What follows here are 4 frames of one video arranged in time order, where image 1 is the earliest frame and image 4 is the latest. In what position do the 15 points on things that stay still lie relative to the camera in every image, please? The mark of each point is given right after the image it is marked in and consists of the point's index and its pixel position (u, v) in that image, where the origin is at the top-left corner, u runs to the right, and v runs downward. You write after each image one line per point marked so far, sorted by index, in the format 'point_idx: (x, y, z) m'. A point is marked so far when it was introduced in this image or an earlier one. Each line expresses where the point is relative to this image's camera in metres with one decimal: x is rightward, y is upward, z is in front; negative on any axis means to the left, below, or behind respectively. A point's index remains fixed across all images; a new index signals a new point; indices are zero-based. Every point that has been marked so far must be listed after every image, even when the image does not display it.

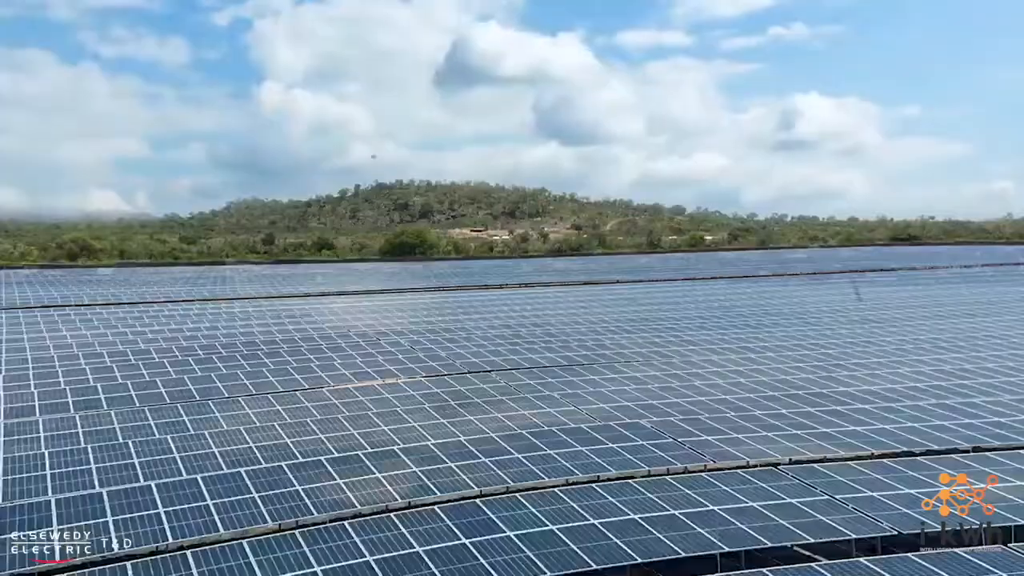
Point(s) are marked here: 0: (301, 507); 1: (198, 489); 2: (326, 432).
0: (-3.9, -4.1, +13.6) m
1: (-6.1, -3.9, +14.2) m
2: (-4.5, -3.4, +17.7) m
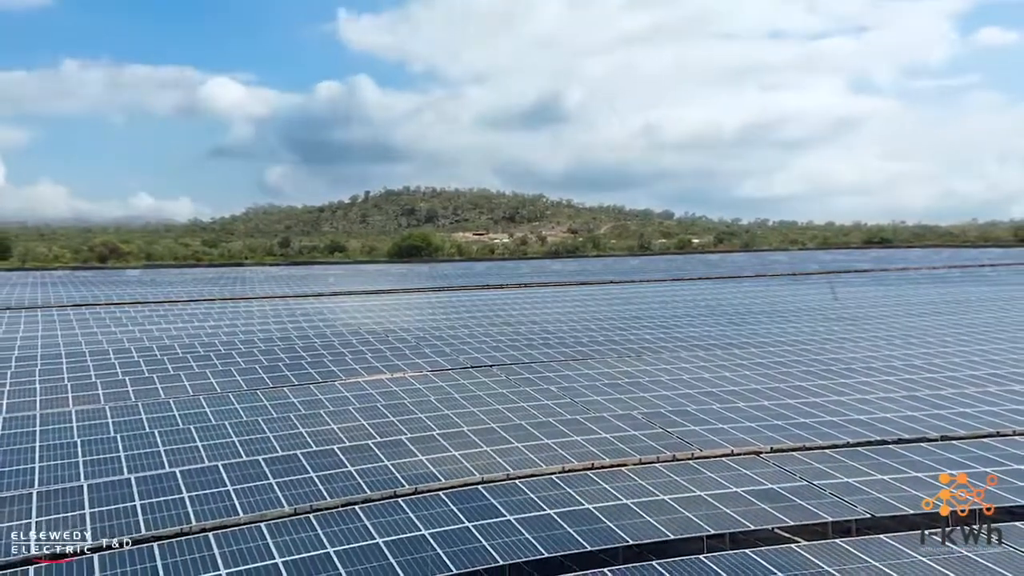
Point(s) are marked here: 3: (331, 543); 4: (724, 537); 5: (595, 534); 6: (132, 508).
0: (-3.9, -4.1, +14.3) m
1: (-6.1, -3.9, +14.9) m
2: (-4.5, -3.4, +18.4) m
3: (-3.1, -4.4, +12.4) m
4: (+3.8, -4.5, +12.9) m
5: (+1.5, -4.4, +12.8) m
6: (-7.1, -4.1, +13.4) m
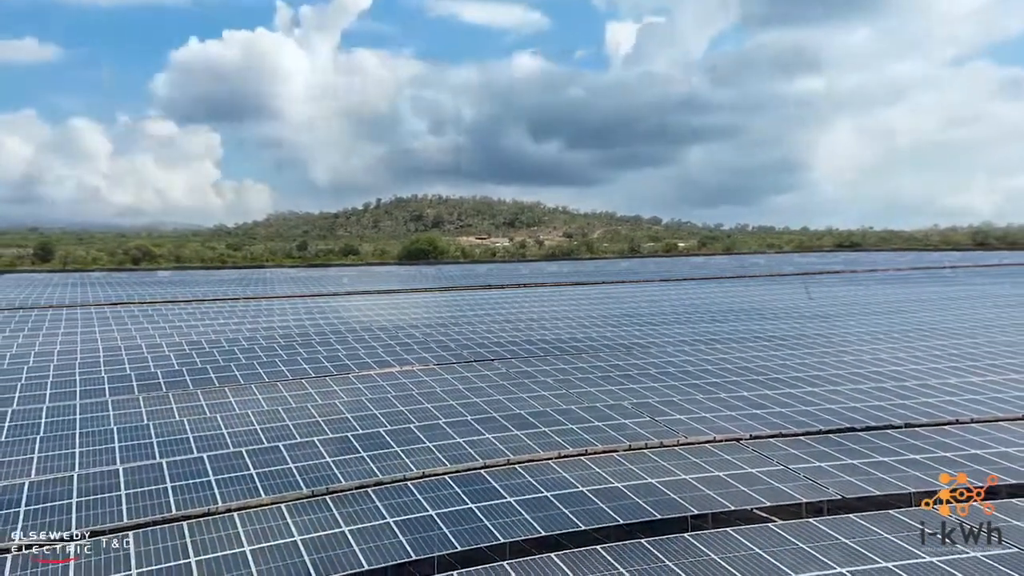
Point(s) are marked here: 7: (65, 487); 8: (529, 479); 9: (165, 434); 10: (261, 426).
0: (-3.9, -4.1, +15.2) m
1: (-6.1, -3.9, +15.9) m
2: (-4.4, -3.4, +19.3) m
3: (-3.1, -4.4, +13.3) m
4: (+3.8, -4.5, +13.7) m
5: (+1.5, -4.4, +13.7) m
6: (-7.1, -4.1, +14.3) m
7: (-9.1, -4.0, +14.4) m
8: (+0.4, -4.2, +15.3) m
9: (-8.5, -3.6, +17.2) m
10: (-6.4, -3.6, +18.0) m
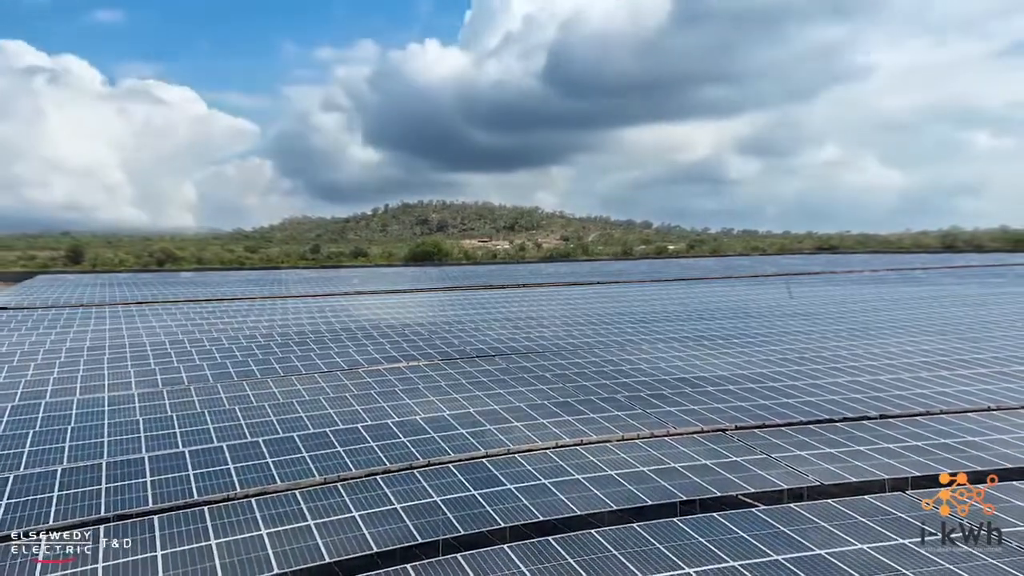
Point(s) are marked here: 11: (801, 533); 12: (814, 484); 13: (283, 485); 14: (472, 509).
0: (-3.9, -4.1, +16.0) m
1: (-6.1, -3.9, +16.6) m
2: (-4.4, -3.4, +20.1) m
3: (-3.1, -4.4, +14.1) m
4: (+3.8, -4.5, +14.5) m
5: (+1.5, -4.4, +14.4) m
6: (-7.1, -4.1, +15.1) m
7: (-9.0, -4.0, +15.2) m
8: (+0.4, -4.2, +16.0) m
9: (-8.5, -3.6, +18.0) m
10: (-6.4, -3.6, +18.8) m
11: (+5.4, -4.6, +13.1) m
12: (+6.6, -4.3, +15.1) m
13: (-4.9, -4.3, +15.0) m
14: (-0.8, -4.5, +14.1) m
